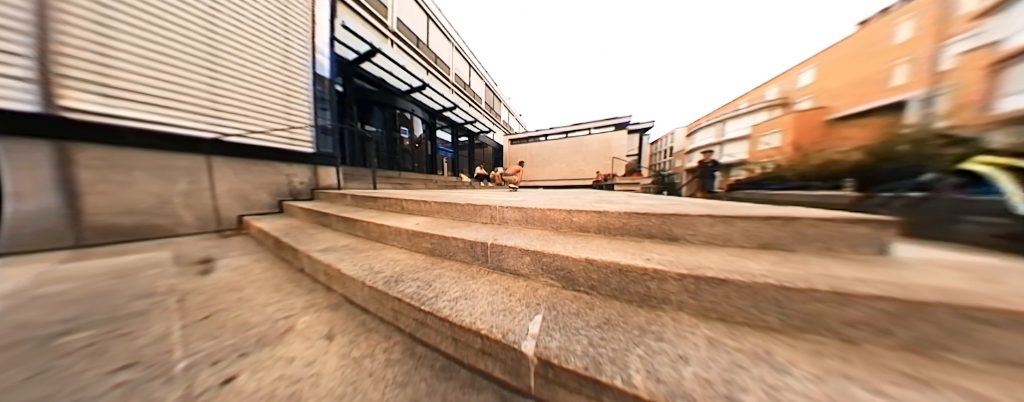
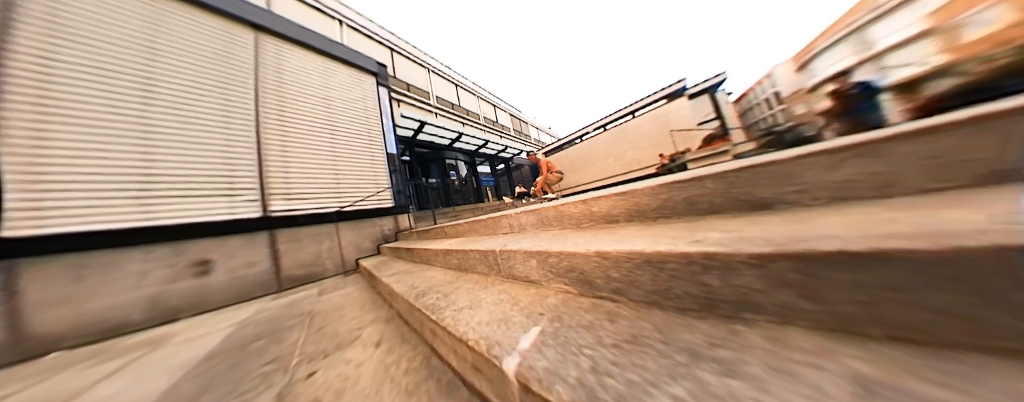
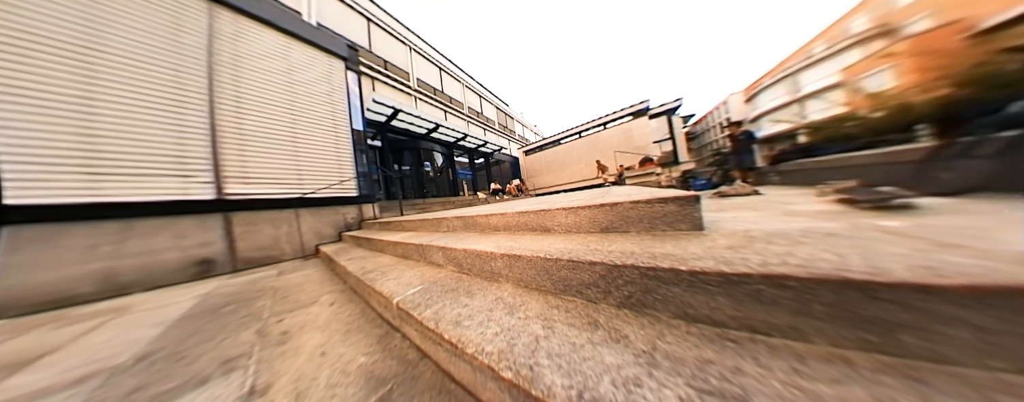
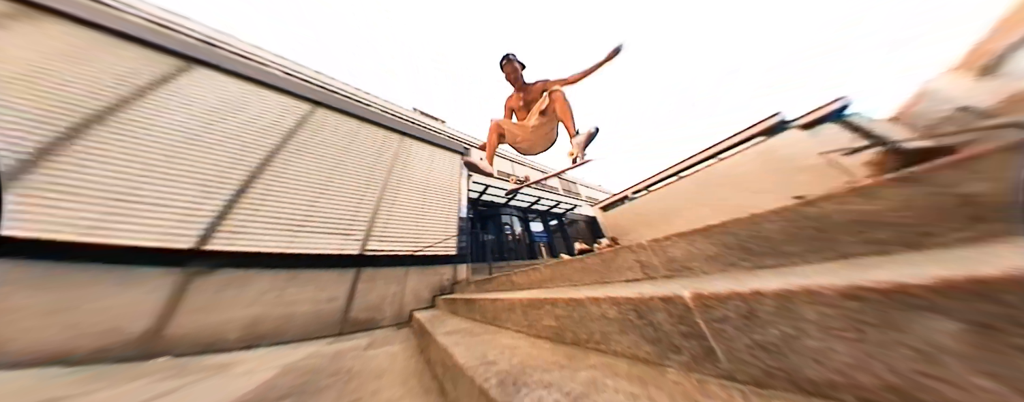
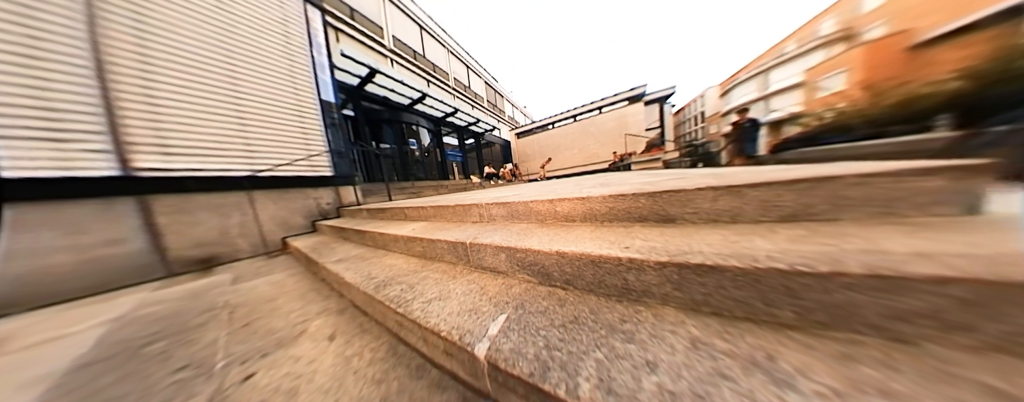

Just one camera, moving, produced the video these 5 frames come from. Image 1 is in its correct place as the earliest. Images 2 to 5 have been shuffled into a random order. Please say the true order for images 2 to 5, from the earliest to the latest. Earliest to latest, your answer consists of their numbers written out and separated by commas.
5, 3, 2, 4
